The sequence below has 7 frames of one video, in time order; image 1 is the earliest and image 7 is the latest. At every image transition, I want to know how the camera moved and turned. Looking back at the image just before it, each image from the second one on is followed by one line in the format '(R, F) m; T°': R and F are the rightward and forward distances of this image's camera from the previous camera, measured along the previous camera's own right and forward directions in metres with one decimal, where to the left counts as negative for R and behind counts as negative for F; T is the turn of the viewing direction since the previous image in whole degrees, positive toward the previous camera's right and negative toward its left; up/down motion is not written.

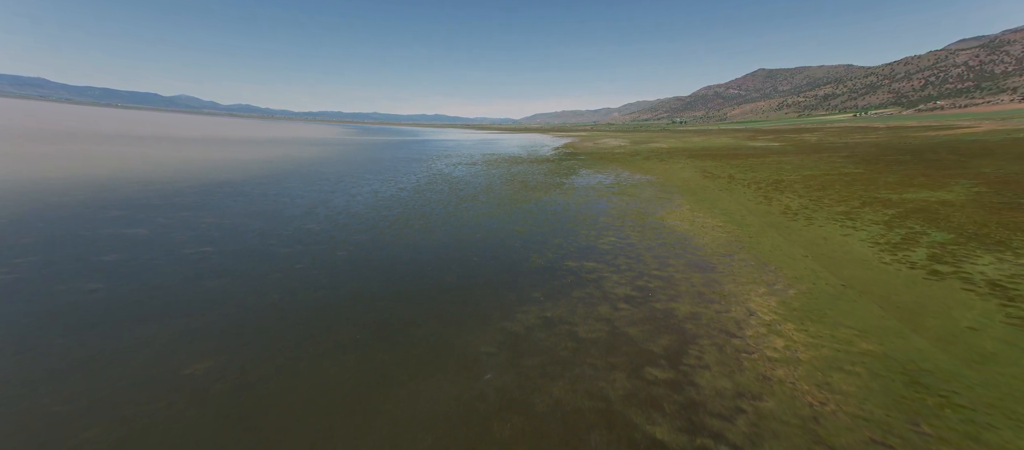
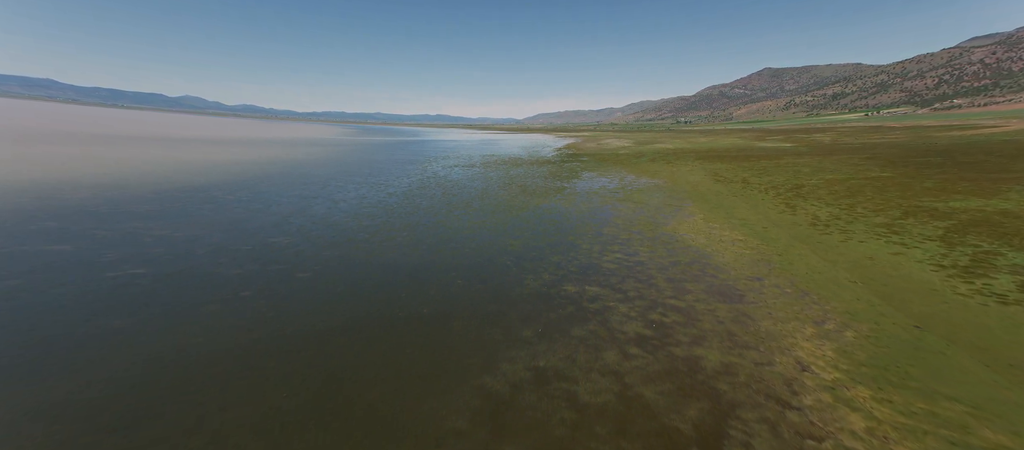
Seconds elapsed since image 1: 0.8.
(+0.3, +1.6) m; 0°
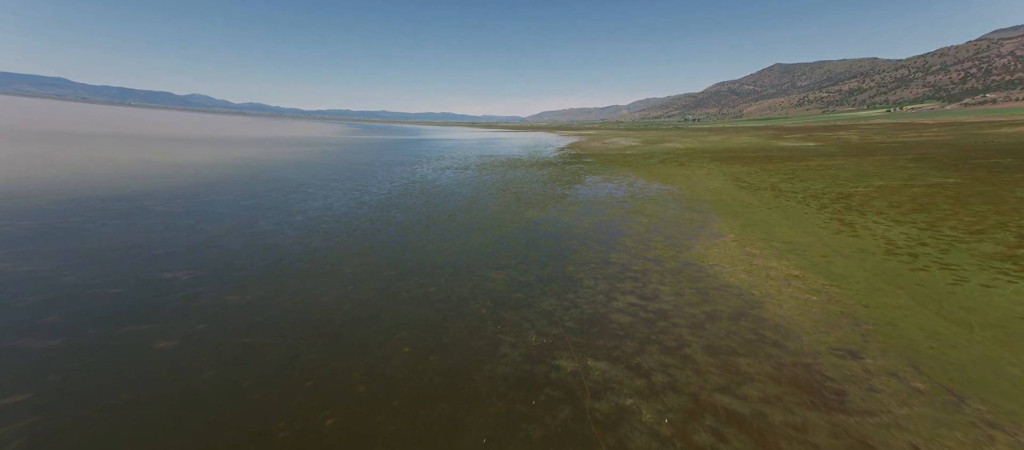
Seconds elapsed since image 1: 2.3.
(+0.7, +3.1) m; -1°
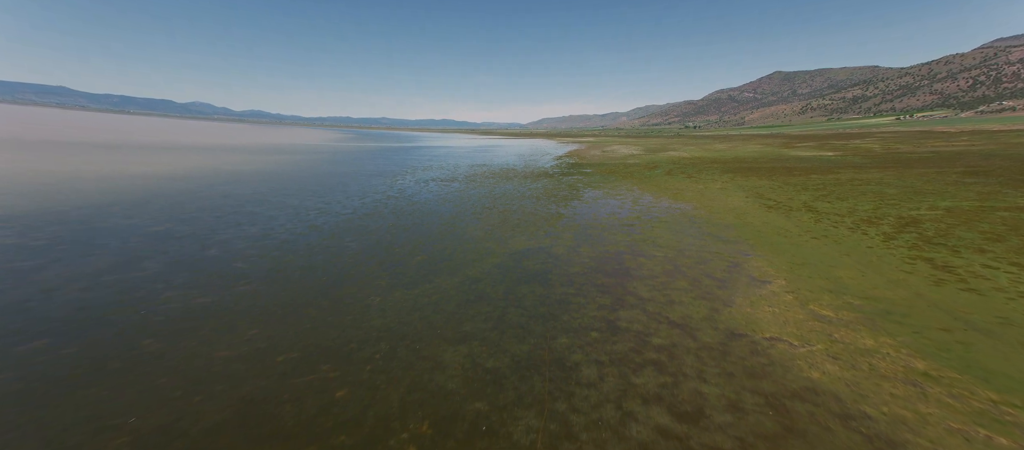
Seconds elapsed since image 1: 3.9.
(+0.7, +3.5) m; 0°
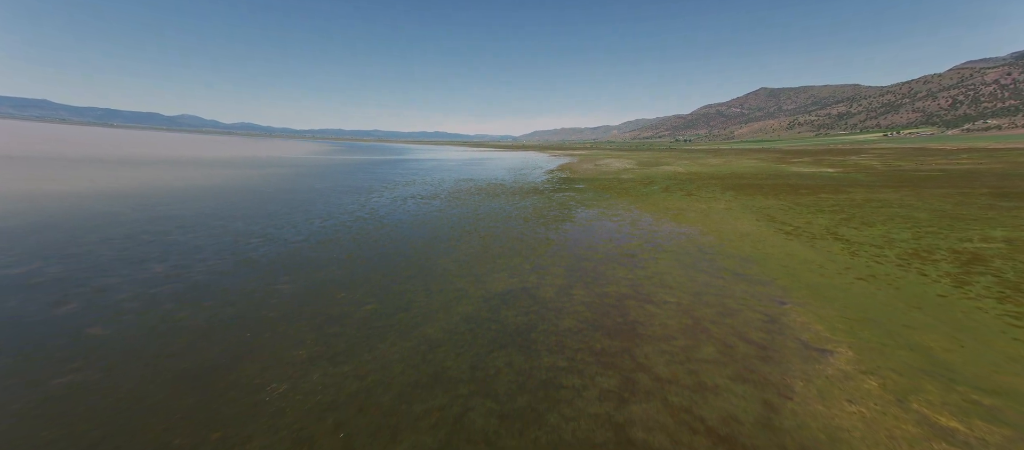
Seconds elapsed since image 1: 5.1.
(+0.5, +2.8) m; +1°
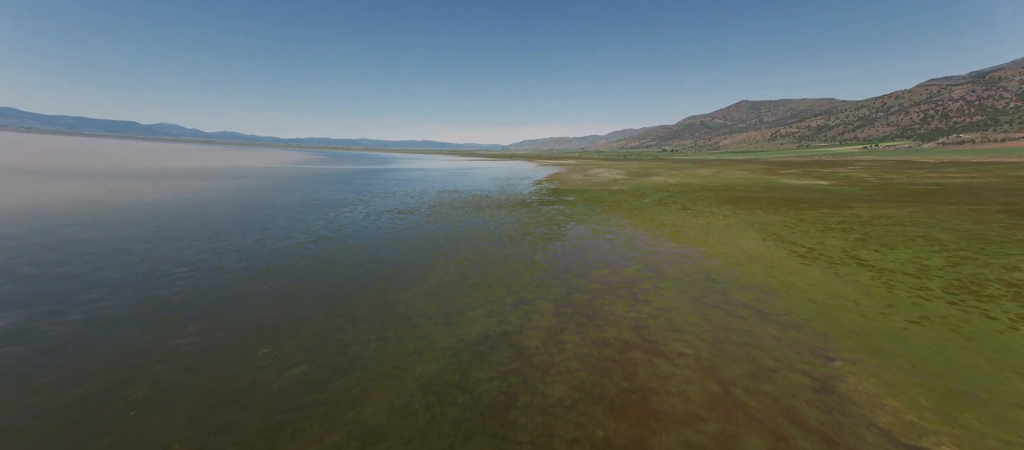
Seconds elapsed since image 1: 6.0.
(+0.3, +2.3) m; +2°
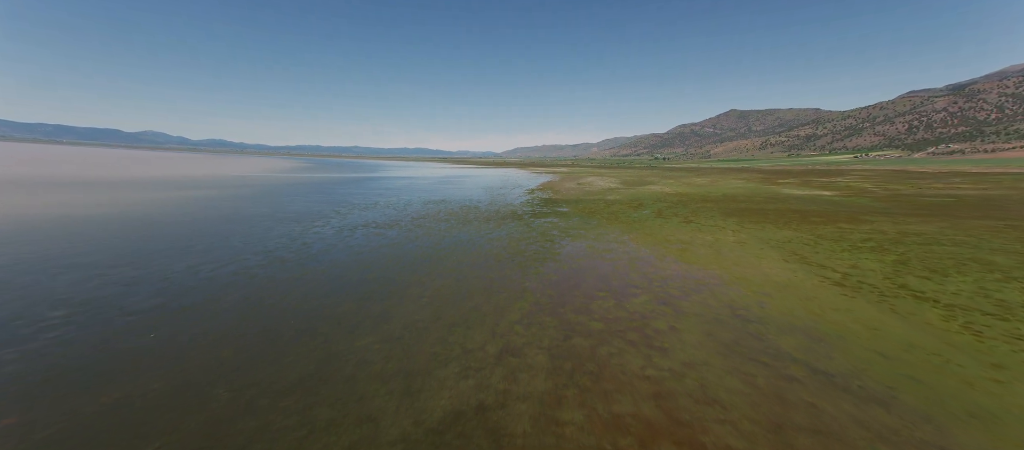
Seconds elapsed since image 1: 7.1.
(+0.3, +2.7) m; +1°
